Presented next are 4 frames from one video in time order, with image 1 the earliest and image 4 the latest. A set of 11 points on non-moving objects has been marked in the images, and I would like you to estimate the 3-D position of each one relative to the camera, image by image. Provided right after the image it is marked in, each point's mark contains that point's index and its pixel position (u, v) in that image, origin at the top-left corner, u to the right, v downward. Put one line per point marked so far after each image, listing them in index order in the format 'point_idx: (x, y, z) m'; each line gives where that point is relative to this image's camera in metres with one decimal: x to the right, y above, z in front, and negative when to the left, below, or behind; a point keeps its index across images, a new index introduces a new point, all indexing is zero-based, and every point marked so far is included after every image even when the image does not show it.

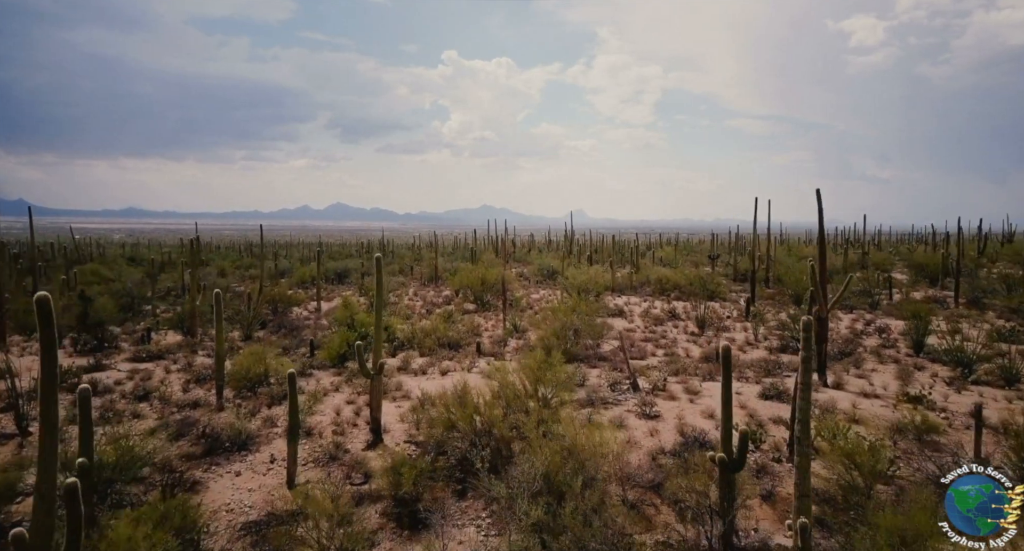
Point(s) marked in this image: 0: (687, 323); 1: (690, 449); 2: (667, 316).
0: (+5.5, -1.5, +17.5) m
1: (+2.6, -2.5, +8.0) m
2: (+5.3, -1.4, +18.9) m
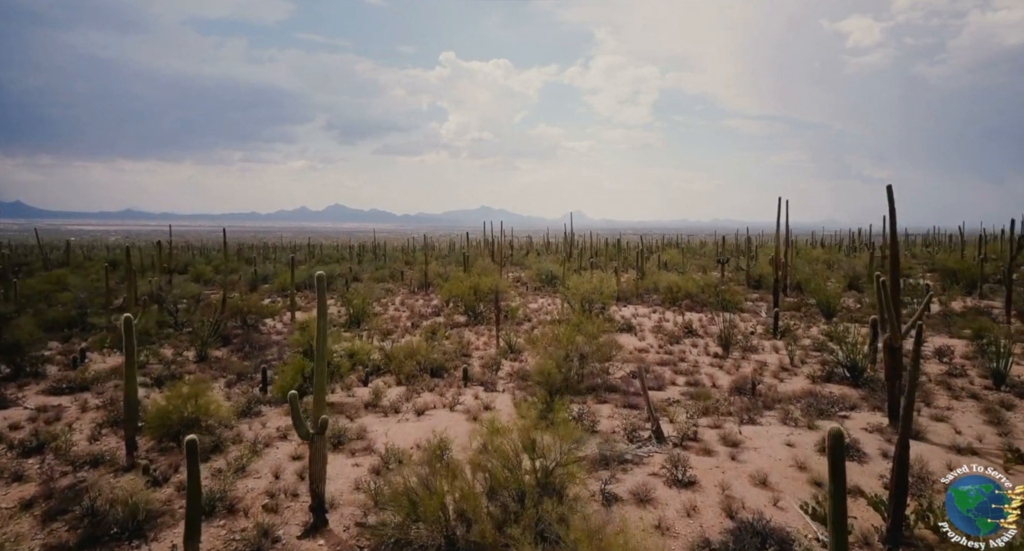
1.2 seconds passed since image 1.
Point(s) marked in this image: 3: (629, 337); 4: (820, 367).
0: (+5.3, -1.8, +15.3) m
1: (+2.4, -2.8, +5.8) m
2: (+5.1, -1.7, +16.7) m
3: (+3.4, -1.8, +16.3) m
4: (+6.8, -2.0, +12.3) m
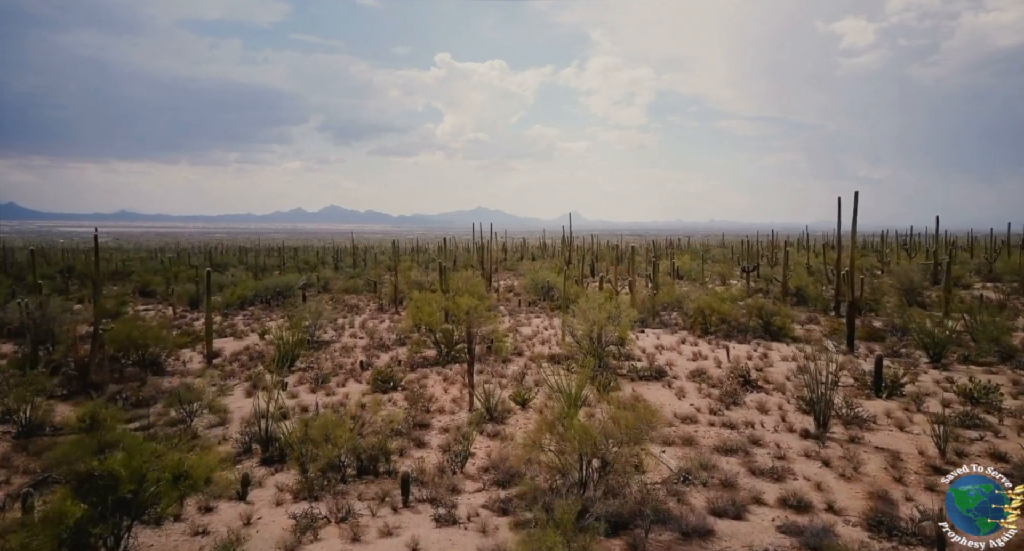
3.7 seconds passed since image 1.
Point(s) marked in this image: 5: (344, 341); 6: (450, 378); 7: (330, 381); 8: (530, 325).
0: (+4.9, -2.4, +10.3) m
1: (+2.1, -3.3, +0.8) m
2: (+4.7, -2.2, +11.7) m
3: (+3.0, -2.4, +11.3) m
4: (+6.4, -2.5, +7.4) m
5: (-5.6, -2.1, +18.9) m
6: (-1.5, -2.4, +13.1) m
7: (-4.4, -2.5, +13.6) m
8: (+0.6, -1.8, +19.8) m
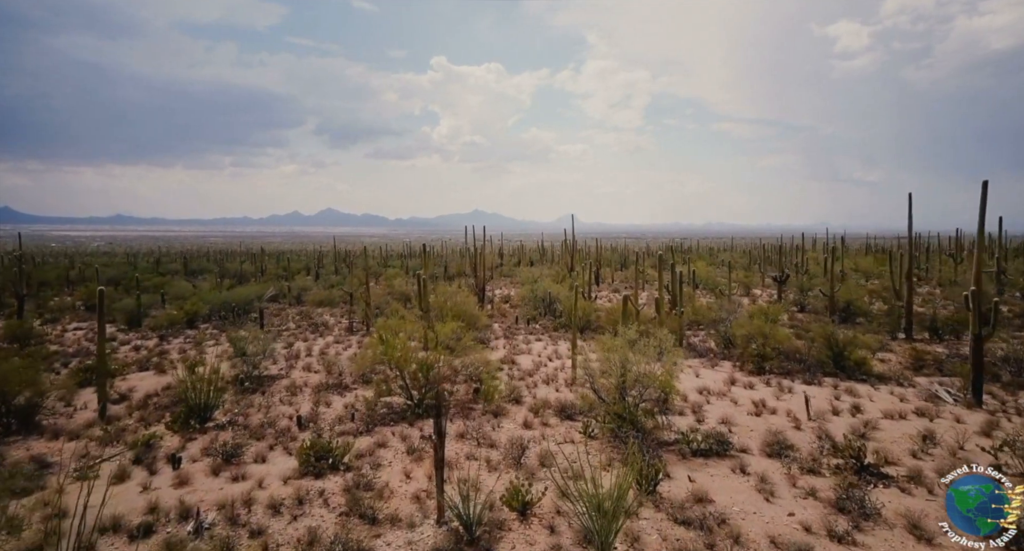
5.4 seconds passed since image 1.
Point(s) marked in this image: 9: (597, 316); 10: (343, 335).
0: (+4.9, -2.7, +6.3) m
1: (+2.1, -3.7, -3.2) m
2: (+4.6, -2.6, +7.7) m
3: (+2.9, -2.8, +7.3) m
4: (+6.4, -2.9, +3.4) m
5: (-5.8, -2.6, +14.8) m
6: (-1.6, -2.8, +9.0) m
7: (-4.5, -3.0, +9.5) m
8: (+0.5, -2.2, +15.8) m
9: (+2.7, -1.1, +16.9) m
10: (-6.0, -2.1, +19.8) m
